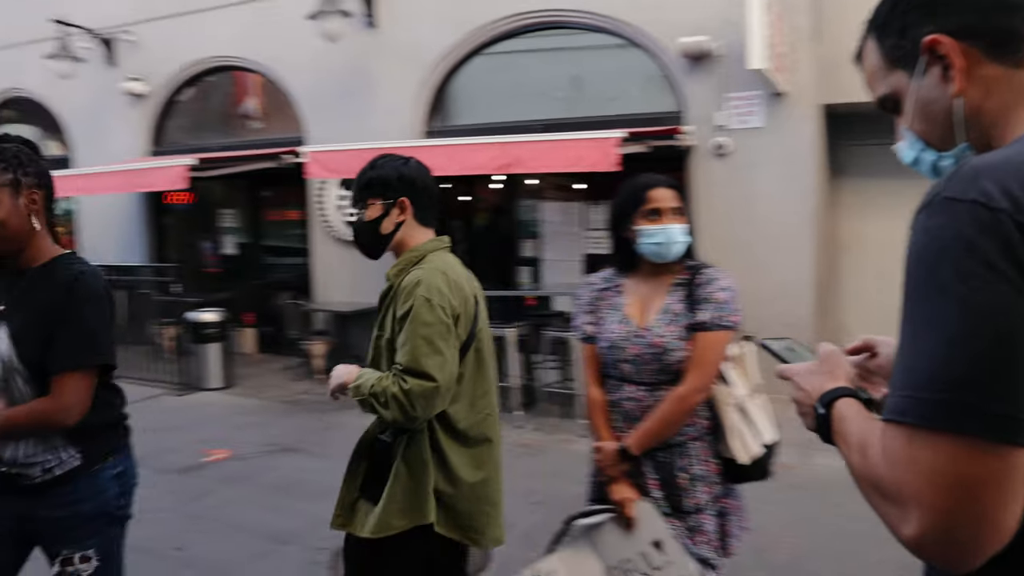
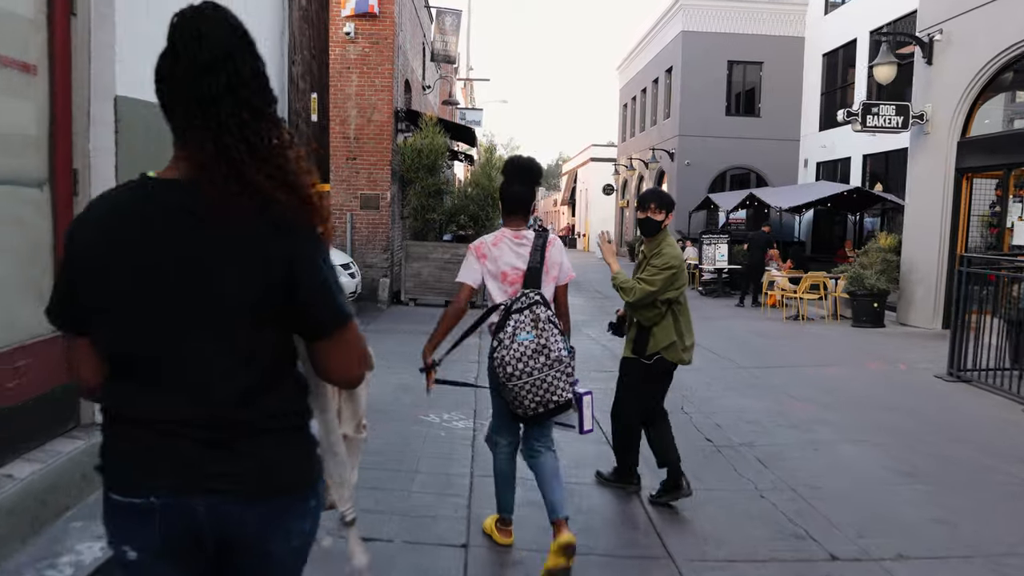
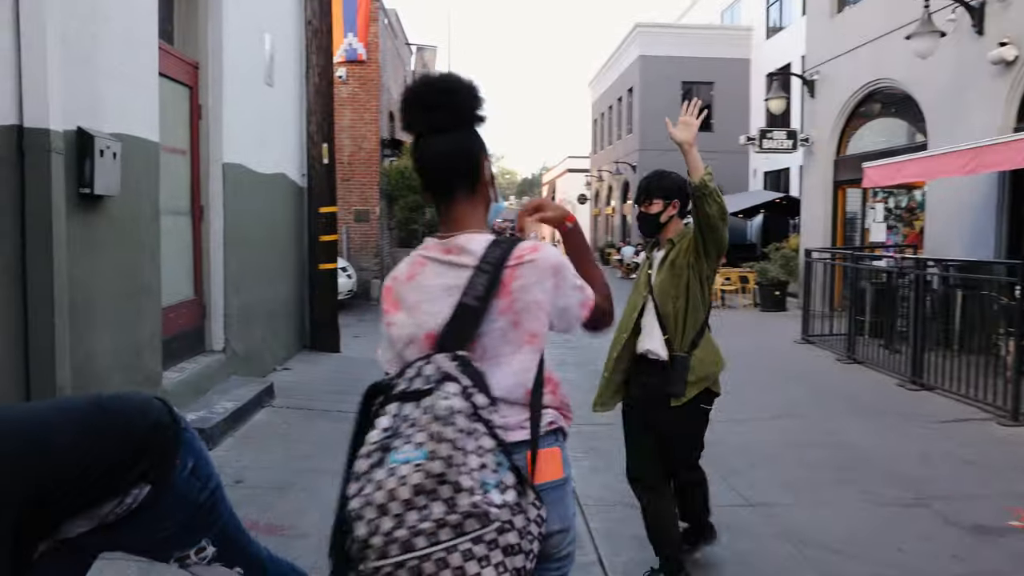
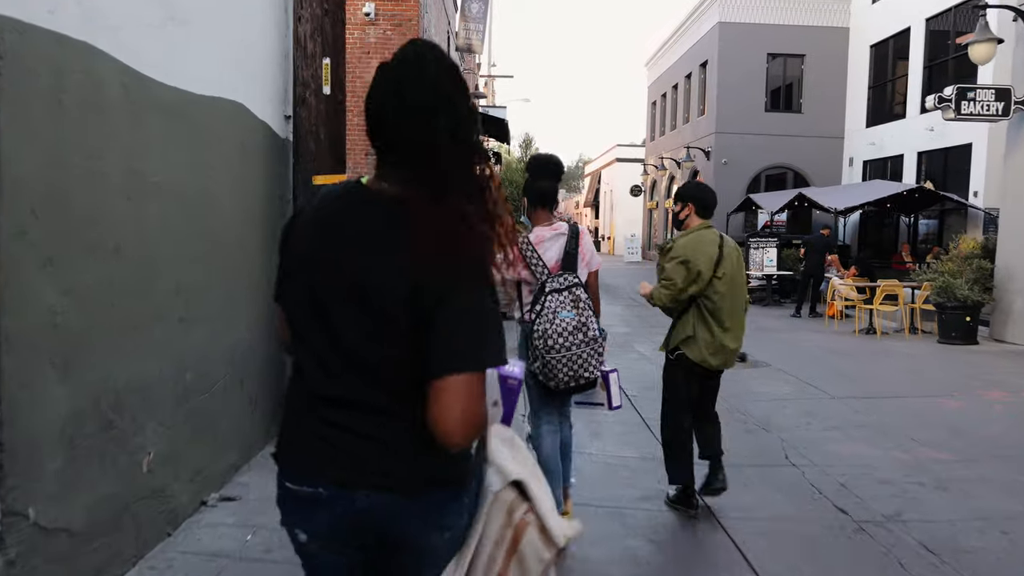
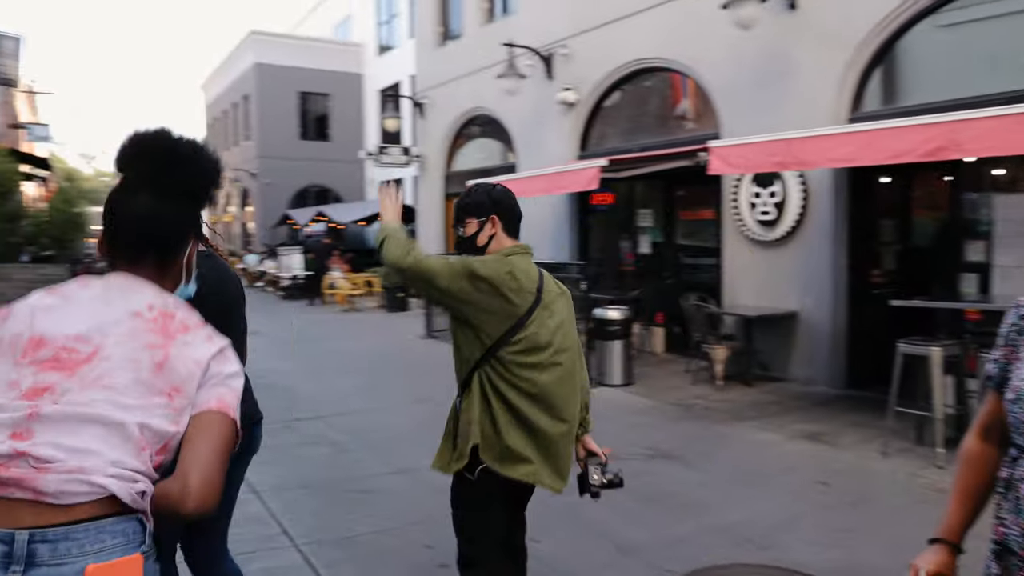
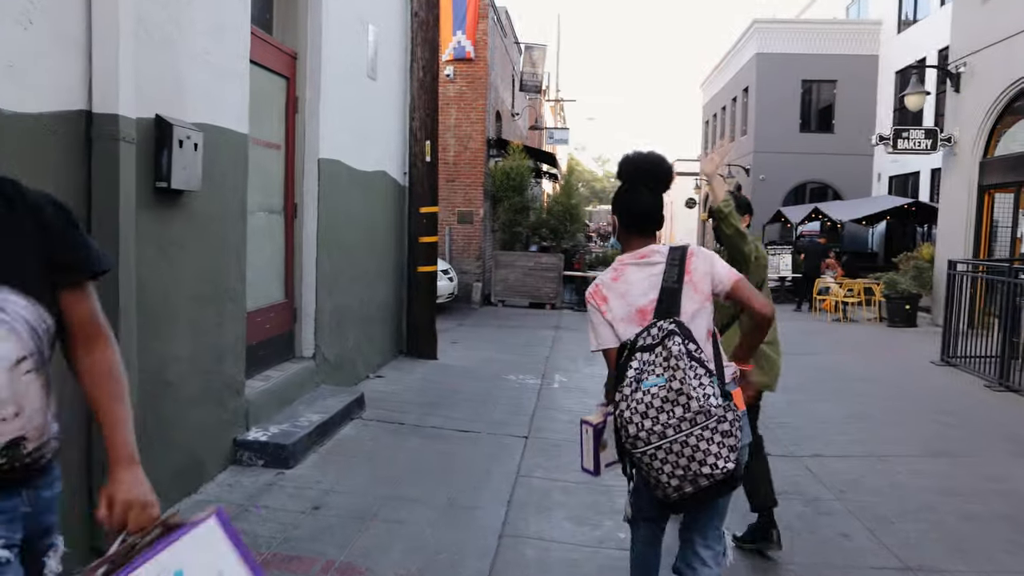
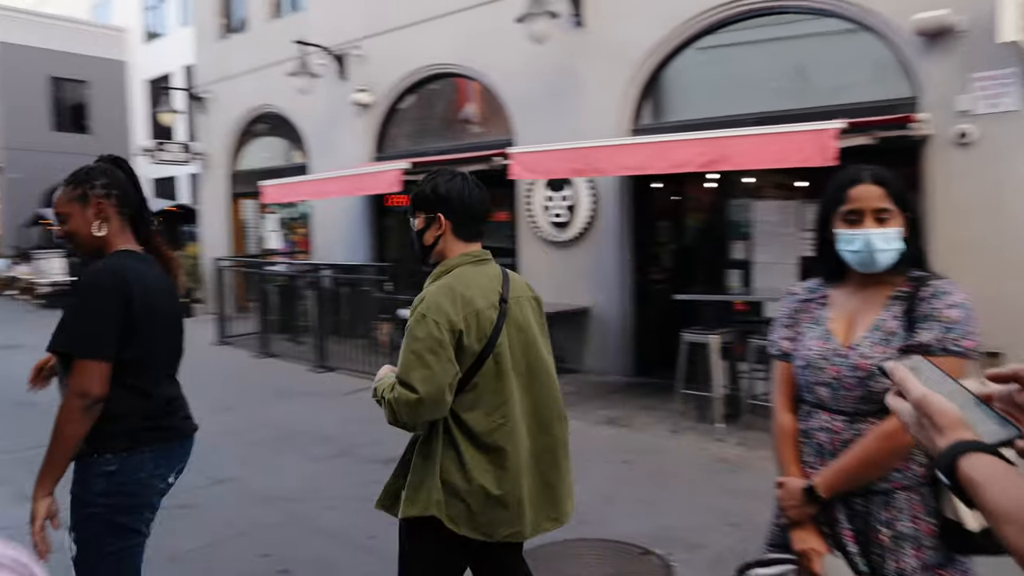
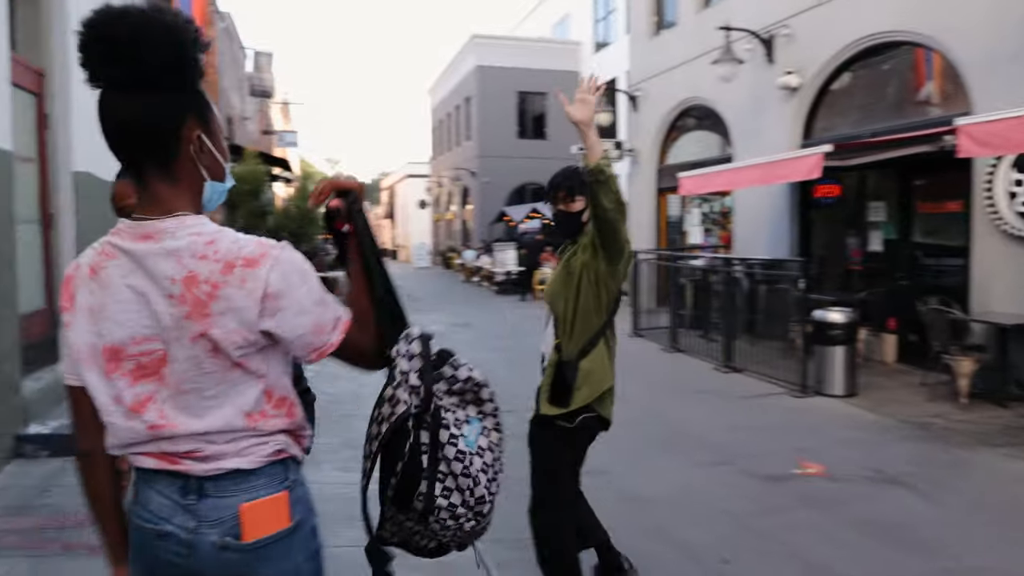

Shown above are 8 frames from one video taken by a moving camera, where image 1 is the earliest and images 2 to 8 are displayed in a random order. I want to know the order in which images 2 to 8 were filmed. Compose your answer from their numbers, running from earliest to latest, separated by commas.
7, 5, 8, 3, 6, 2, 4
